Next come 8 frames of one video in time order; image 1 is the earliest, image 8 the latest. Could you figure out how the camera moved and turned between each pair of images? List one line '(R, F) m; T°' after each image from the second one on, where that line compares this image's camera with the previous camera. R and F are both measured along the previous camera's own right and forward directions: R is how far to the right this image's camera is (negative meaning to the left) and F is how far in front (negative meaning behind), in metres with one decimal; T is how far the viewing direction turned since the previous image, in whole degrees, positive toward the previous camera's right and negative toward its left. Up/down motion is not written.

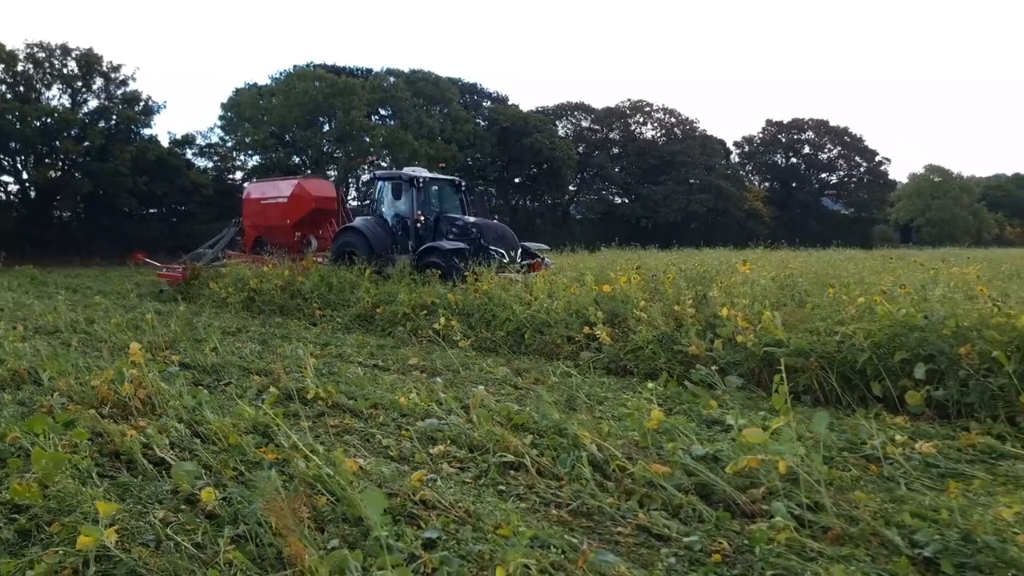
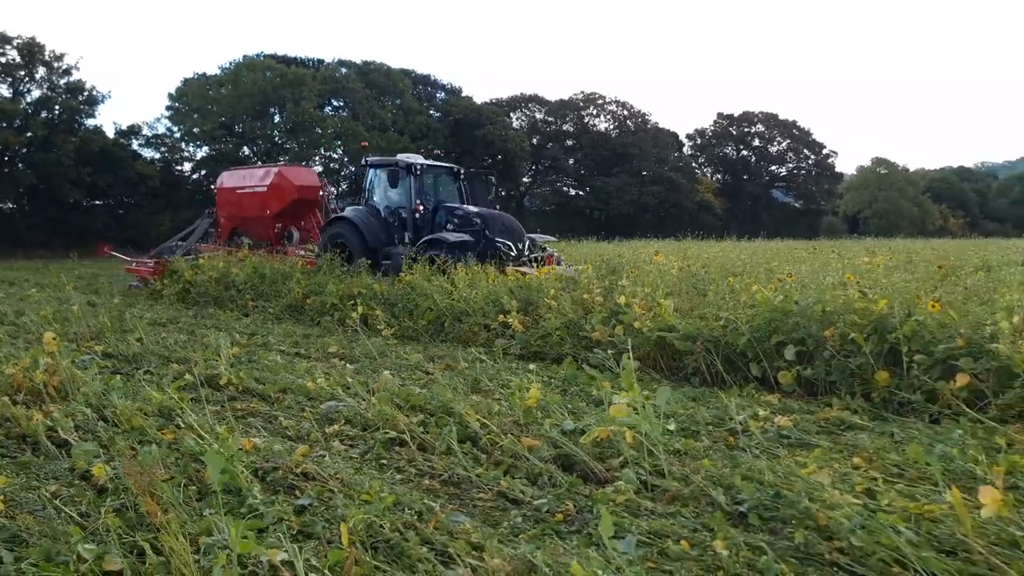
(+0.3, -0.3) m; +3°
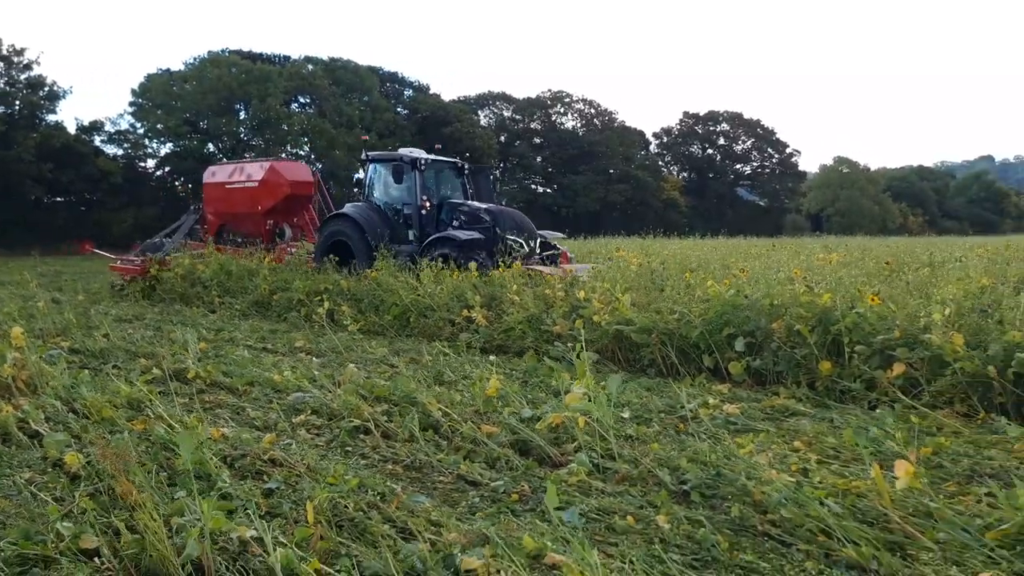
(0.0, -0.2) m; +2°
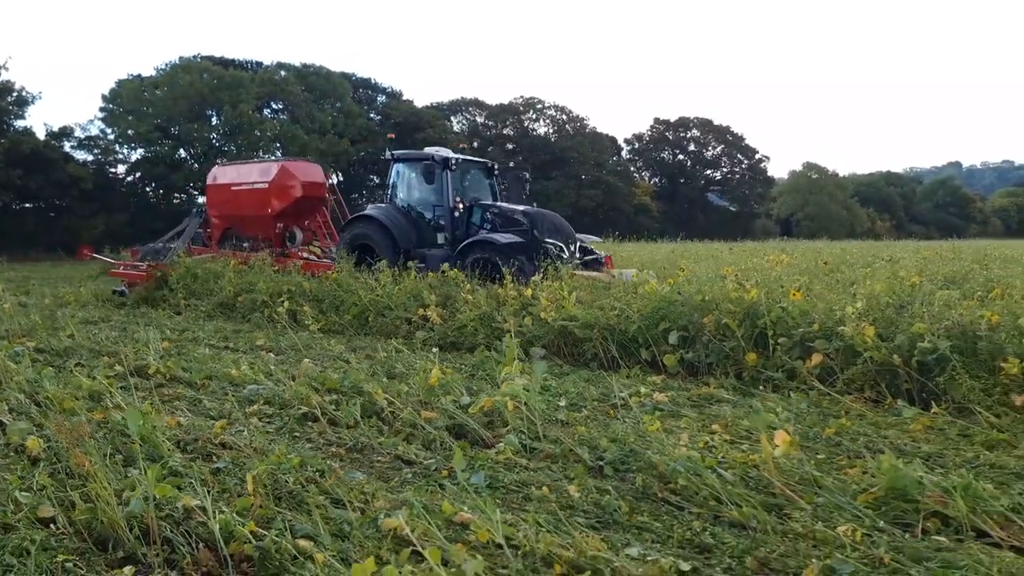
(+0.2, -0.3) m; +2°
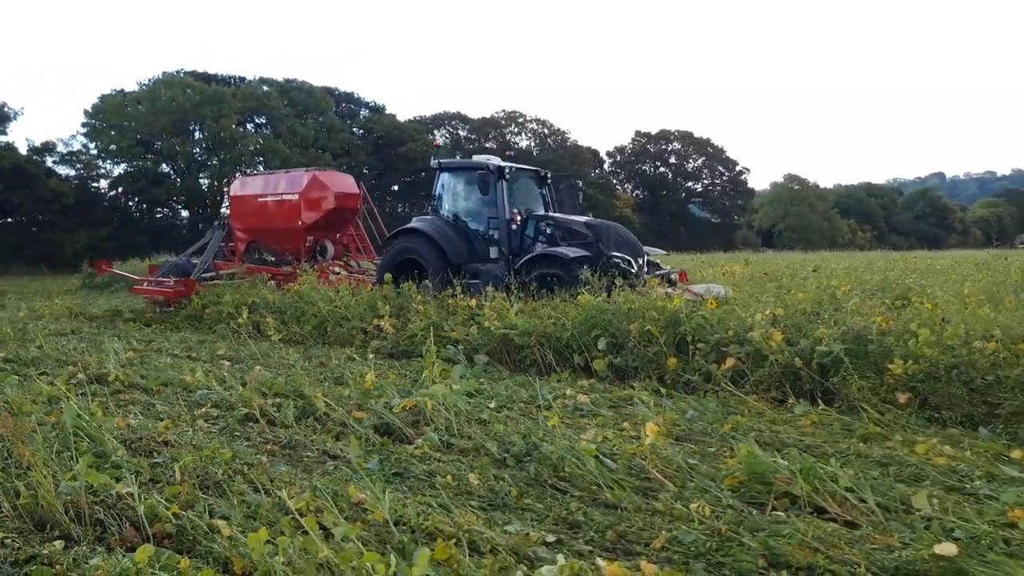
(+0.3, -0.4) m; +1°
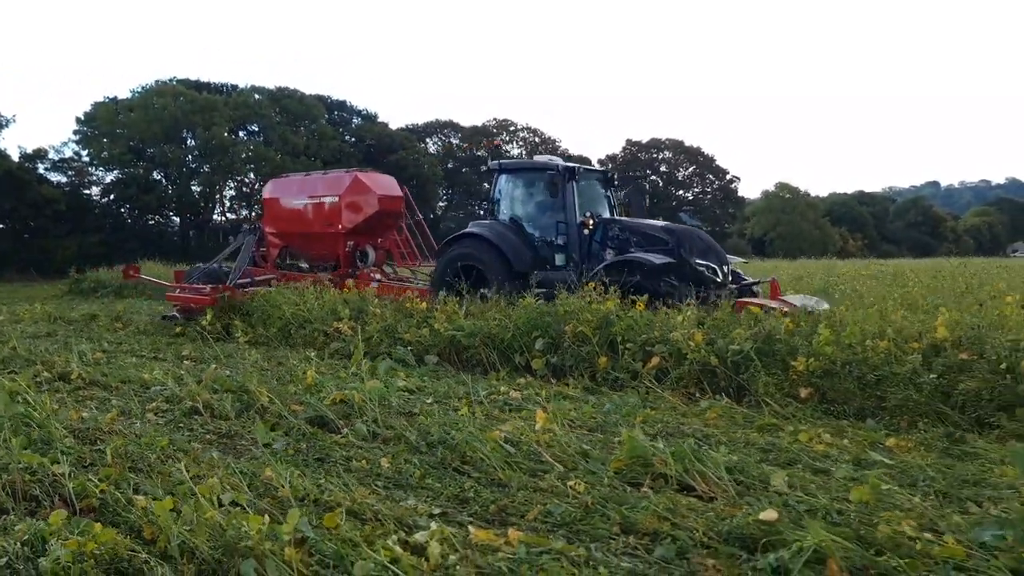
(+0.4, -0.3) m; 0°
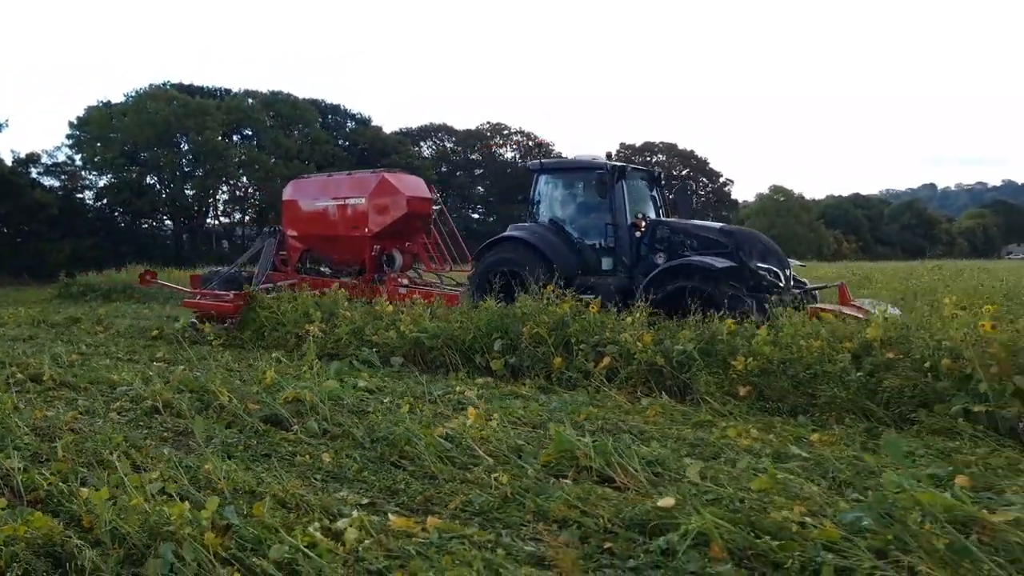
(+0.3, -0.2) m; 0°
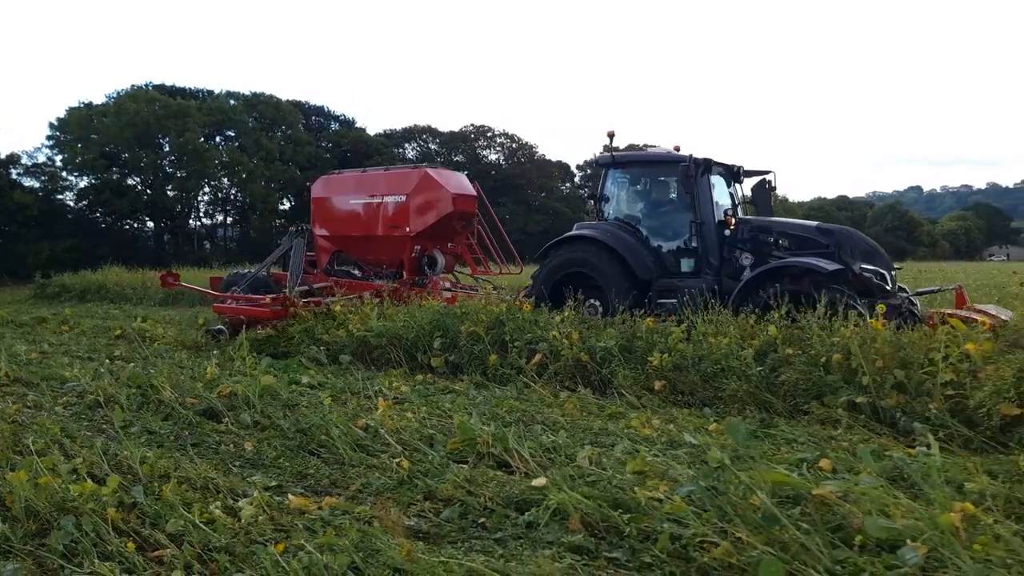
(+0.4, -0.3) m; +1°
